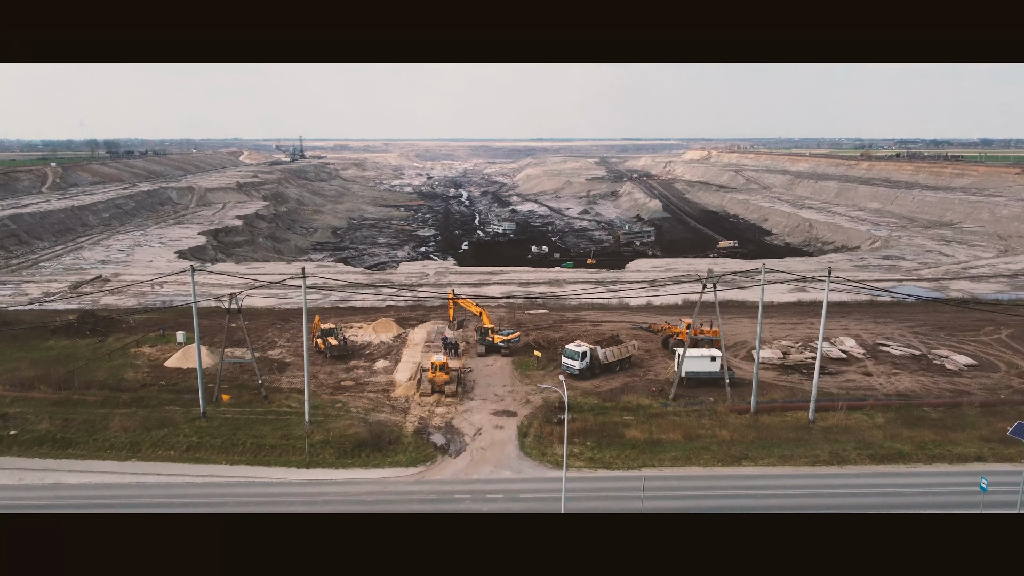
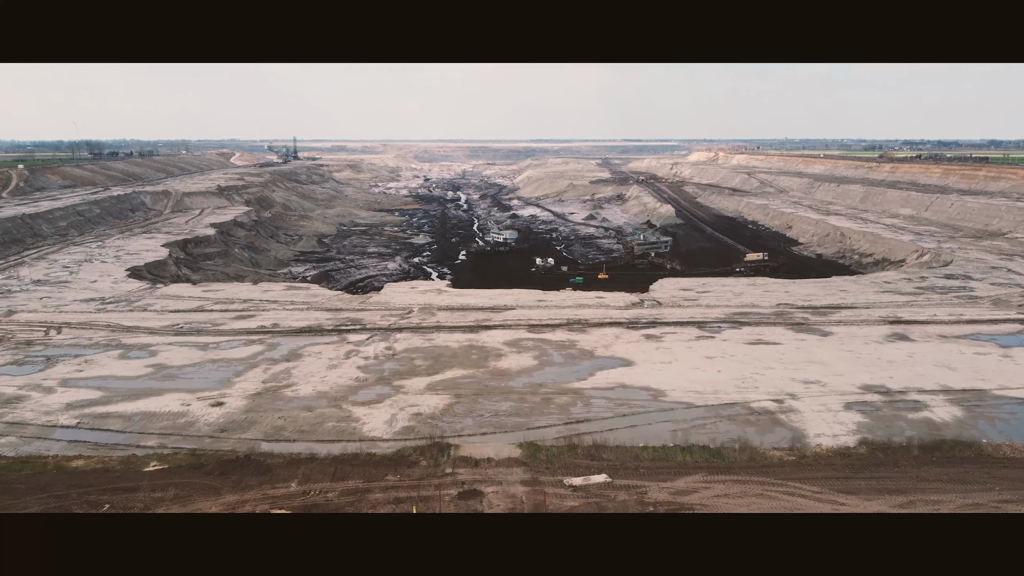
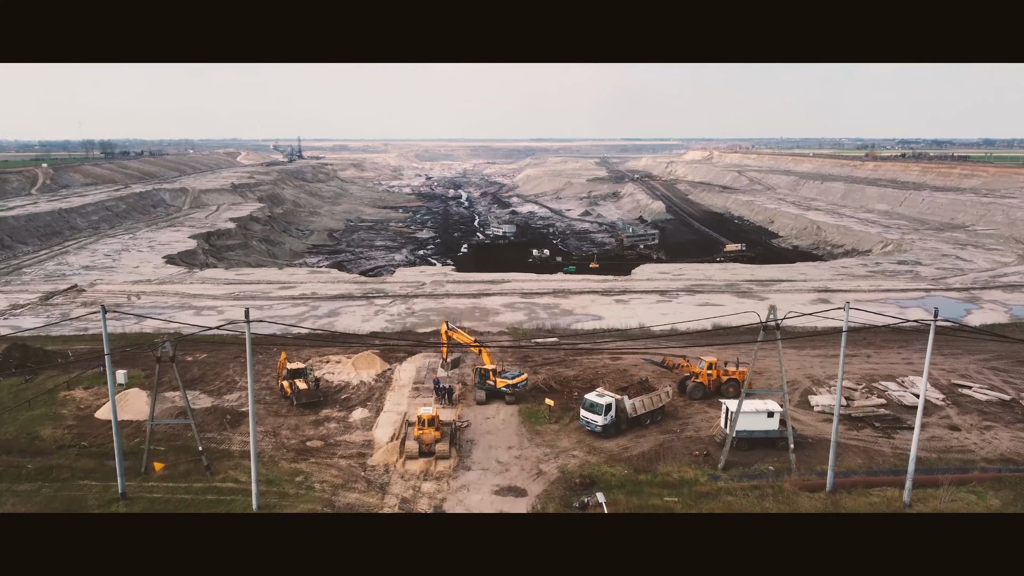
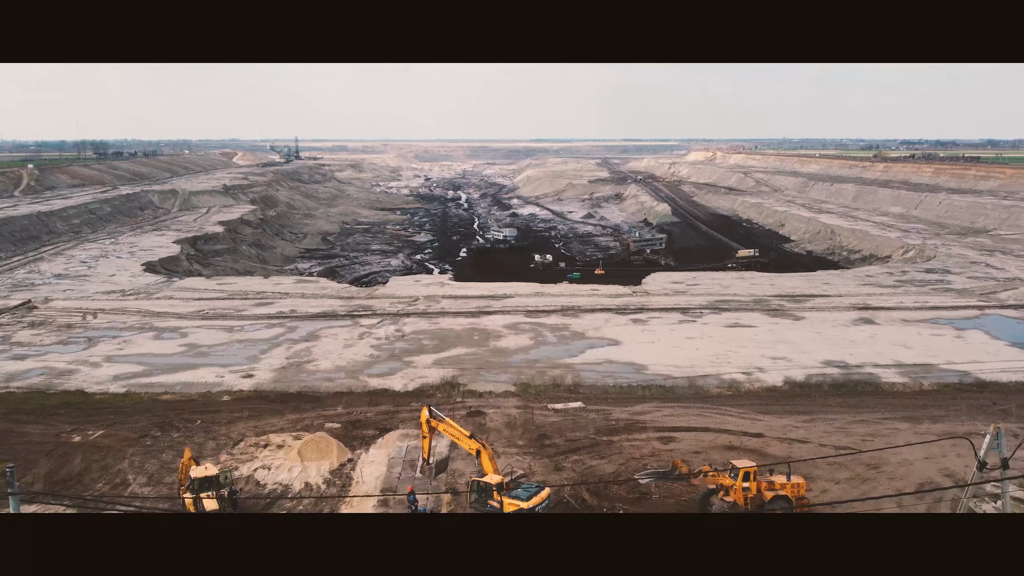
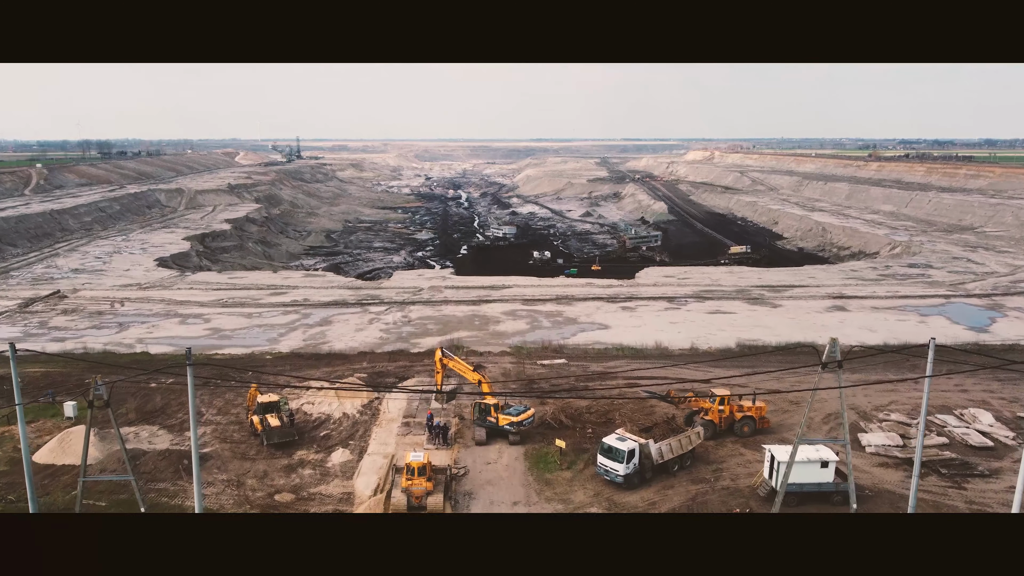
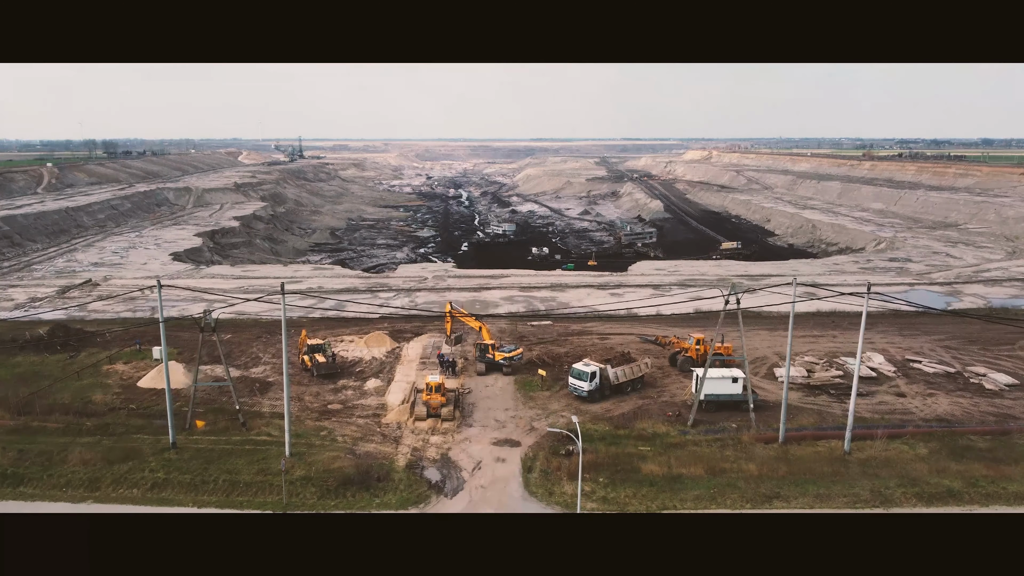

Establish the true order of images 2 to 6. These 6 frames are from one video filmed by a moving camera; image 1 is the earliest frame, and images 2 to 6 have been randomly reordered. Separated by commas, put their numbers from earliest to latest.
6, 3, 5, 4, 2
